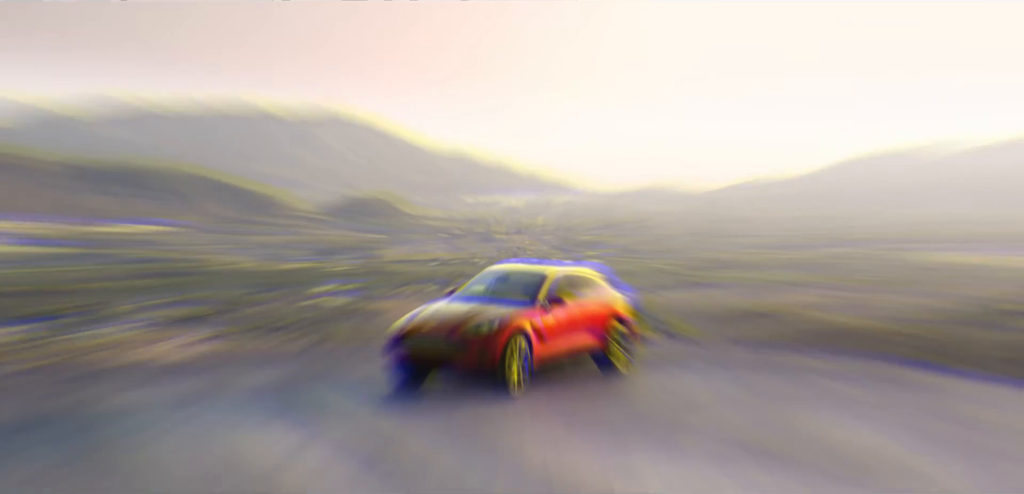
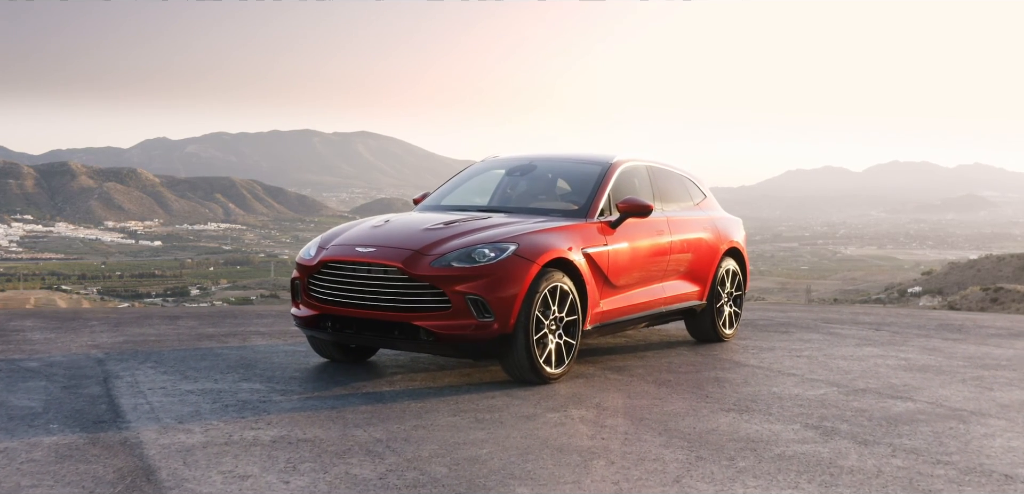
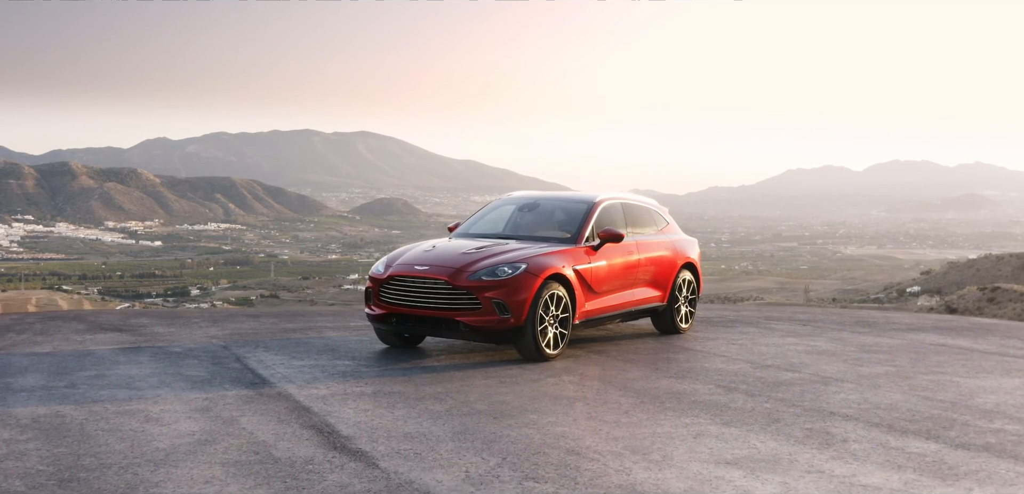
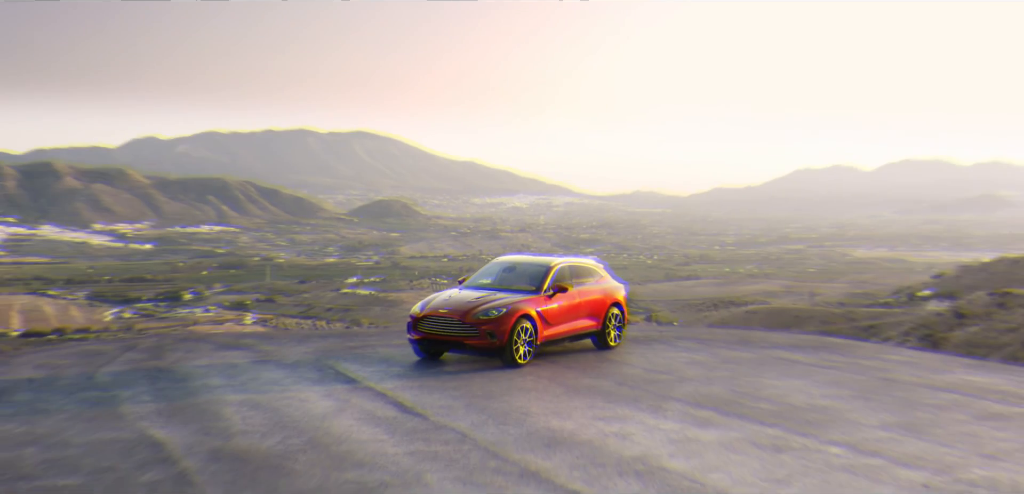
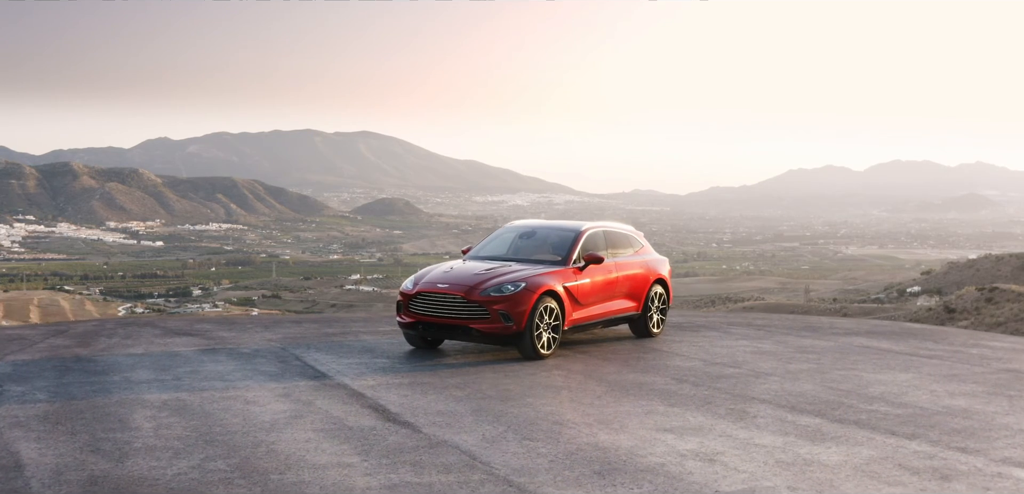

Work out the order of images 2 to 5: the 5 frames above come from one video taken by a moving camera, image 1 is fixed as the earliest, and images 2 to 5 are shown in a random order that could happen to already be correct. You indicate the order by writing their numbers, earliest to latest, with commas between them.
4, 5, 3, 2
